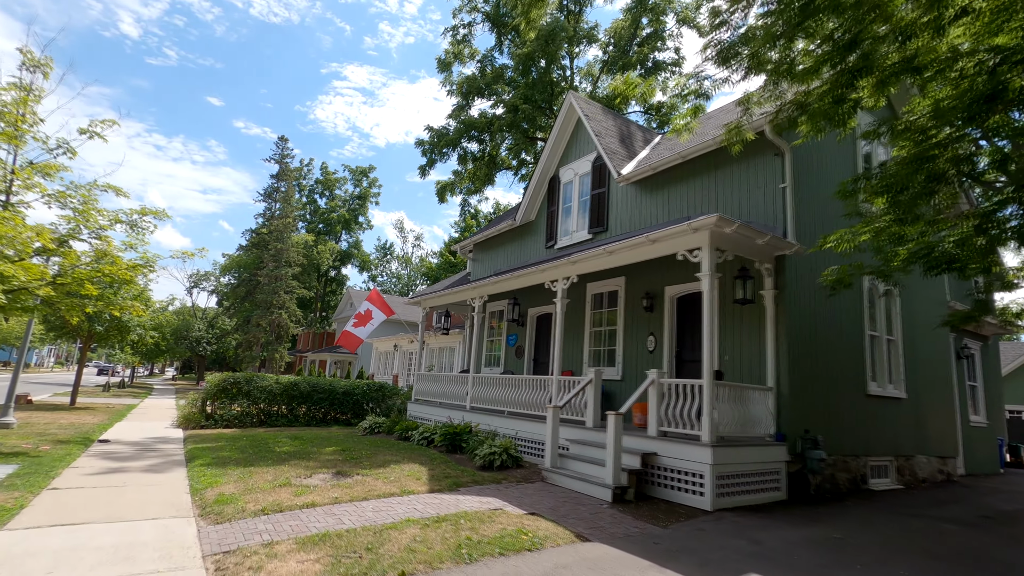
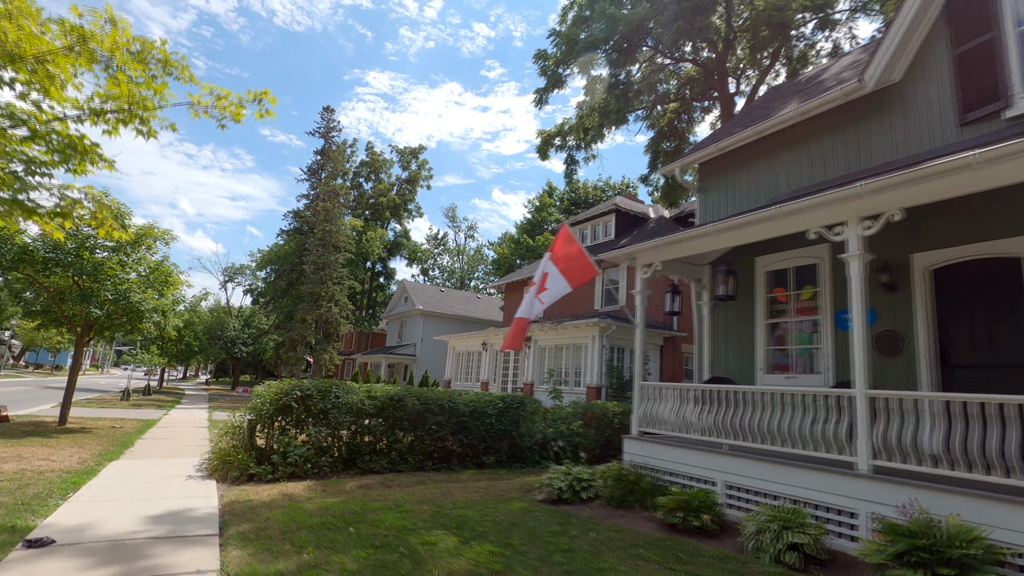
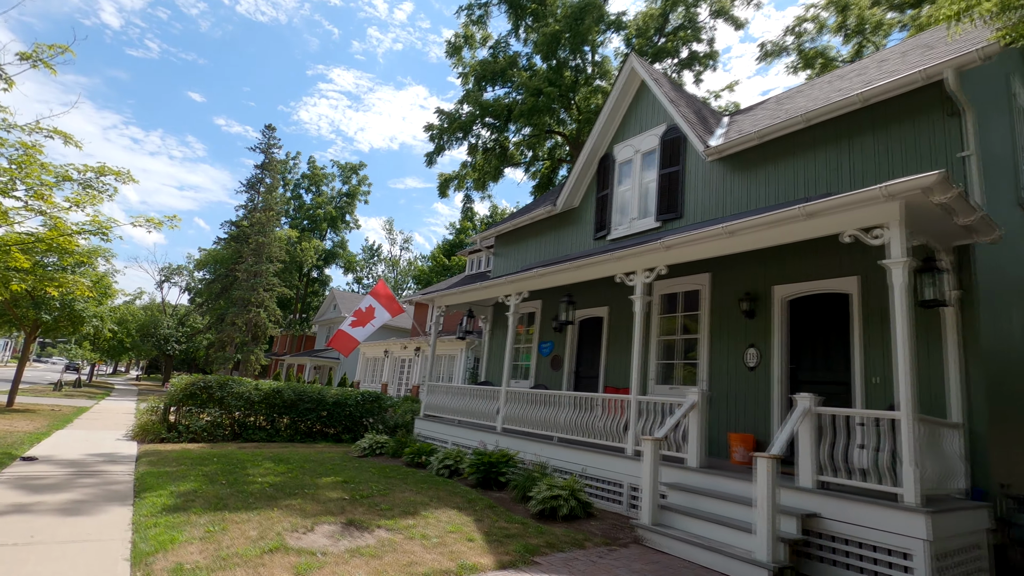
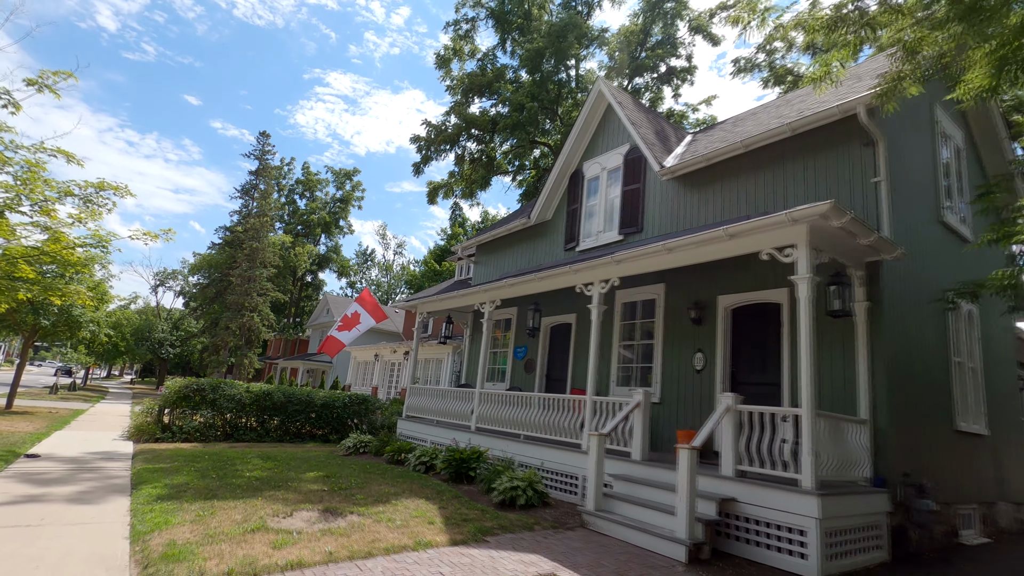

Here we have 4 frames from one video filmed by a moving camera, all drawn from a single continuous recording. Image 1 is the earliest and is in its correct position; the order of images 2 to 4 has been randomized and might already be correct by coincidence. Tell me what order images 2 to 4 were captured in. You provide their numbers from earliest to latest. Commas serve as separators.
4, 3, 2
